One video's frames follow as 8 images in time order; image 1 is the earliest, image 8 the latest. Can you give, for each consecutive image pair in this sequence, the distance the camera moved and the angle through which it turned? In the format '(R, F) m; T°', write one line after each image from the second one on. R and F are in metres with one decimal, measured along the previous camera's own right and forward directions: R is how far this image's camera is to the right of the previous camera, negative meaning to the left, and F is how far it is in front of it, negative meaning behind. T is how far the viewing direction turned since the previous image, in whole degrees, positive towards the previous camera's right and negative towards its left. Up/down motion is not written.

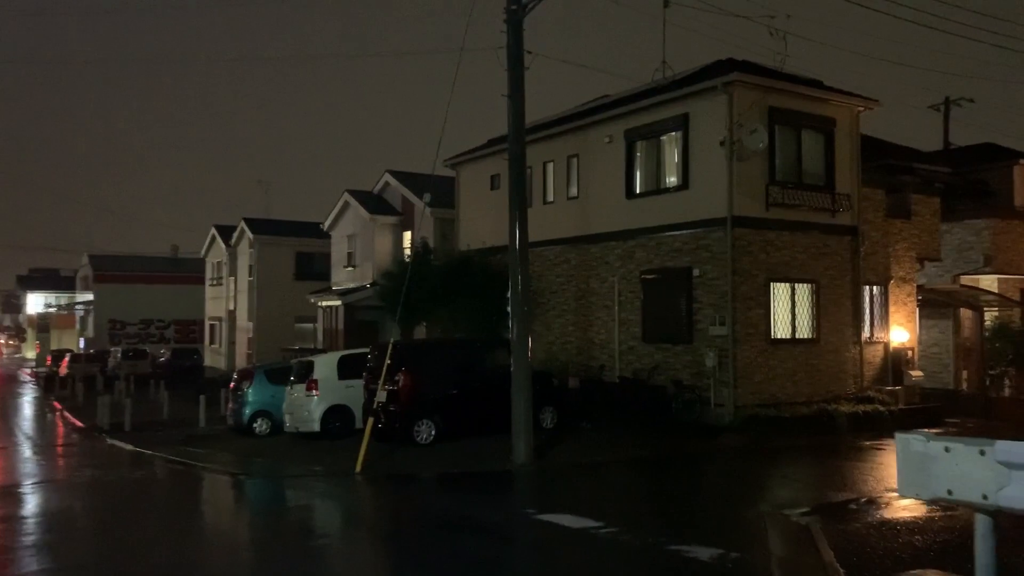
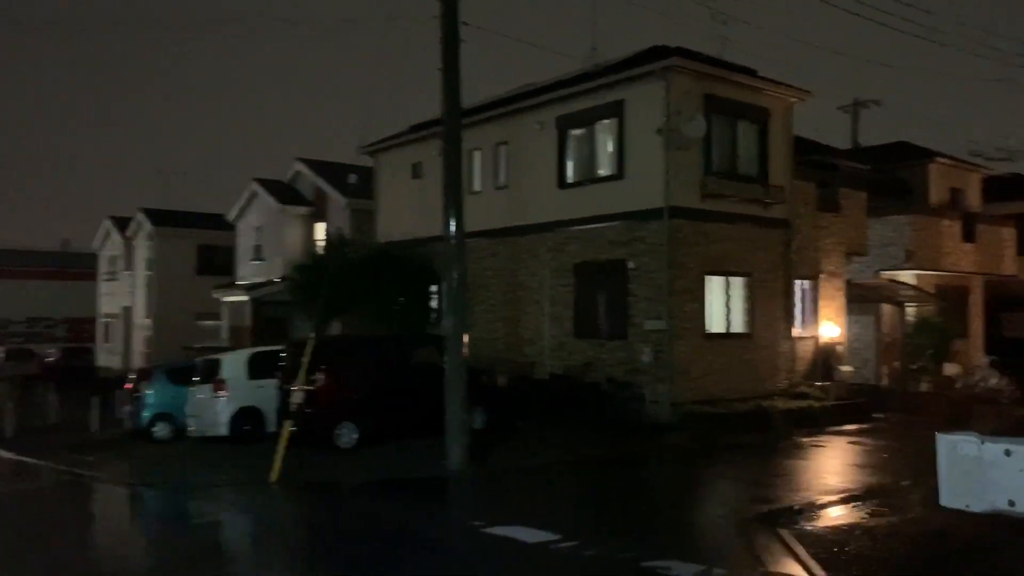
(-0.4, +1.1) m; +6°
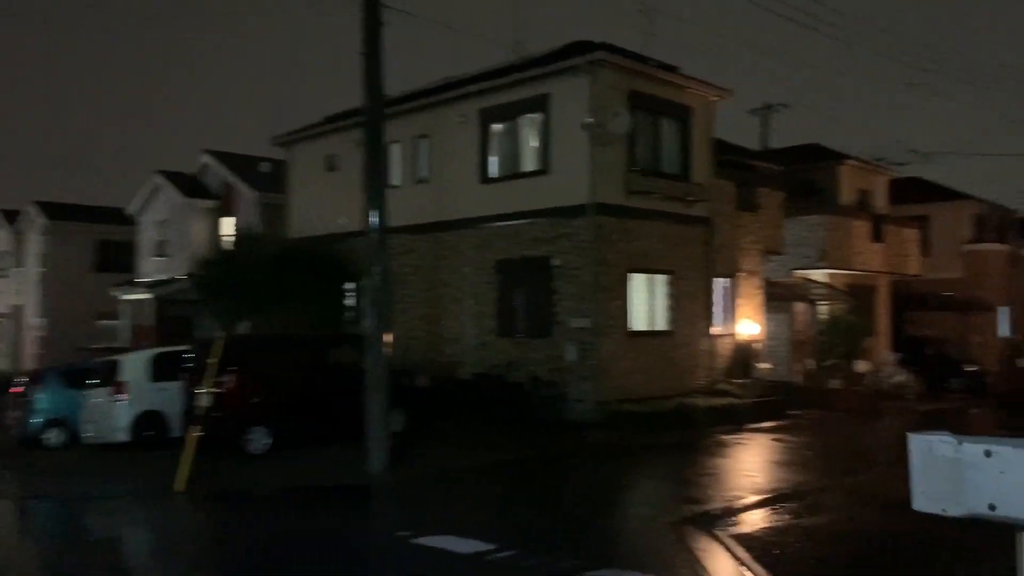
(-0.2, +0.5) m; +6°
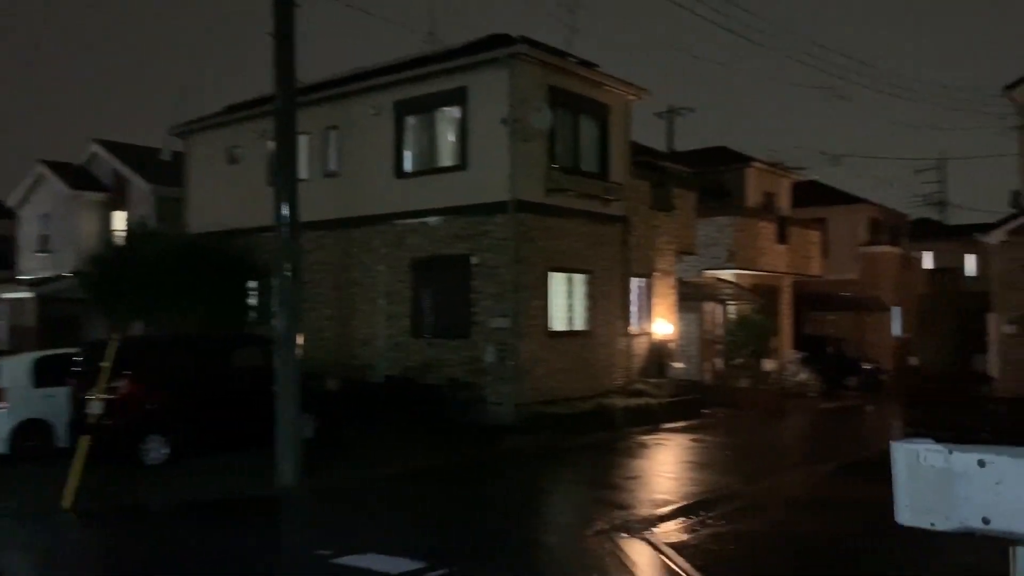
(-0.3, +0.5) m; +6°
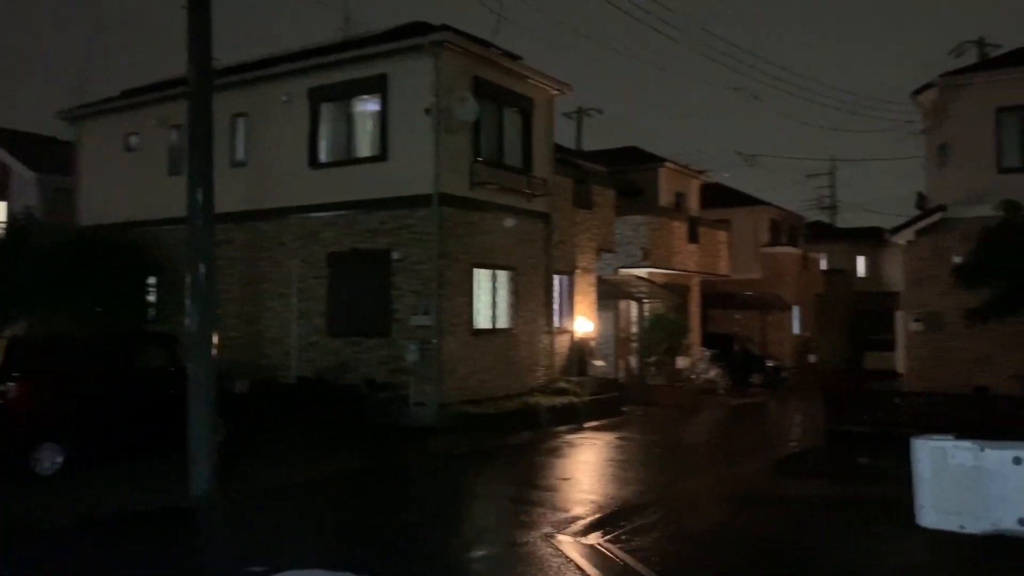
(-0.4, +0.5) m; +7°
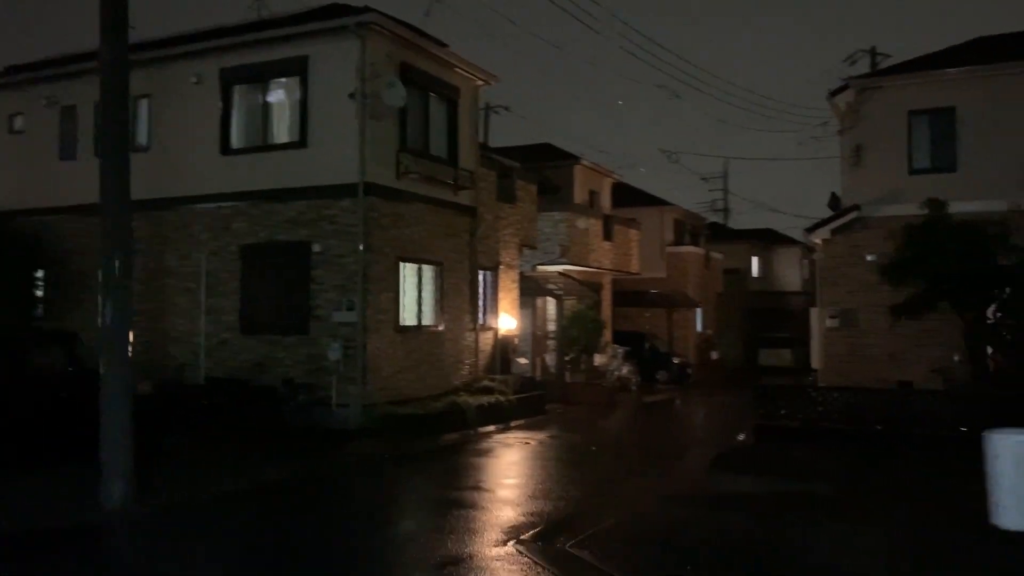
(-0.6, +0.6) m; +7°
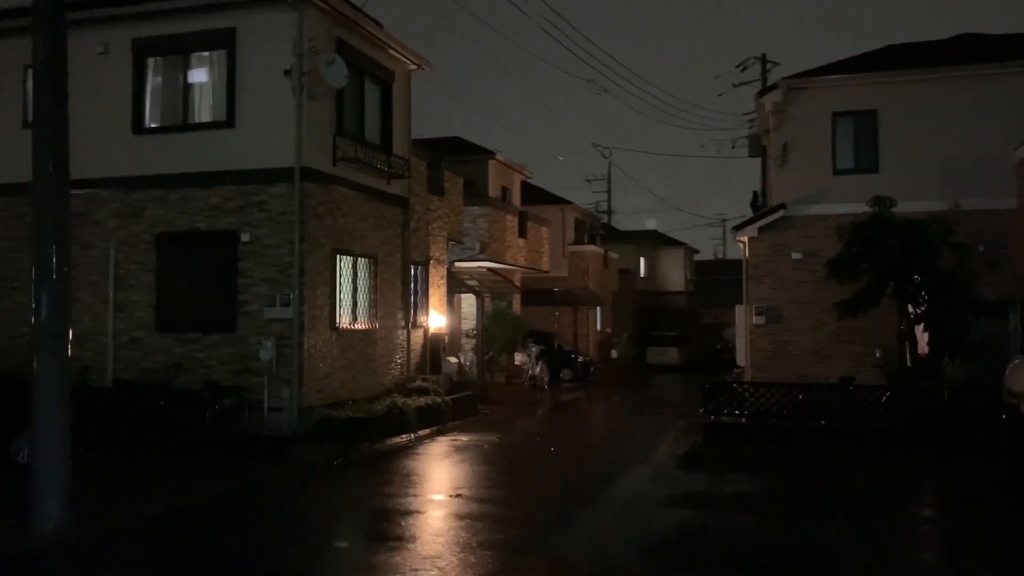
(-1.2, +0.8) m; +8°
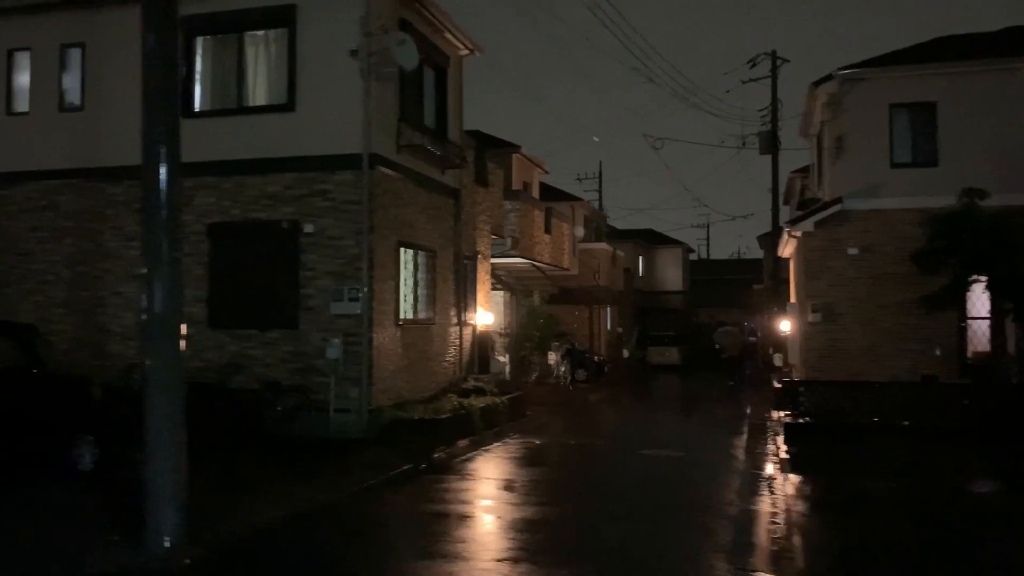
(-1.6, +0.8) m; +2°
